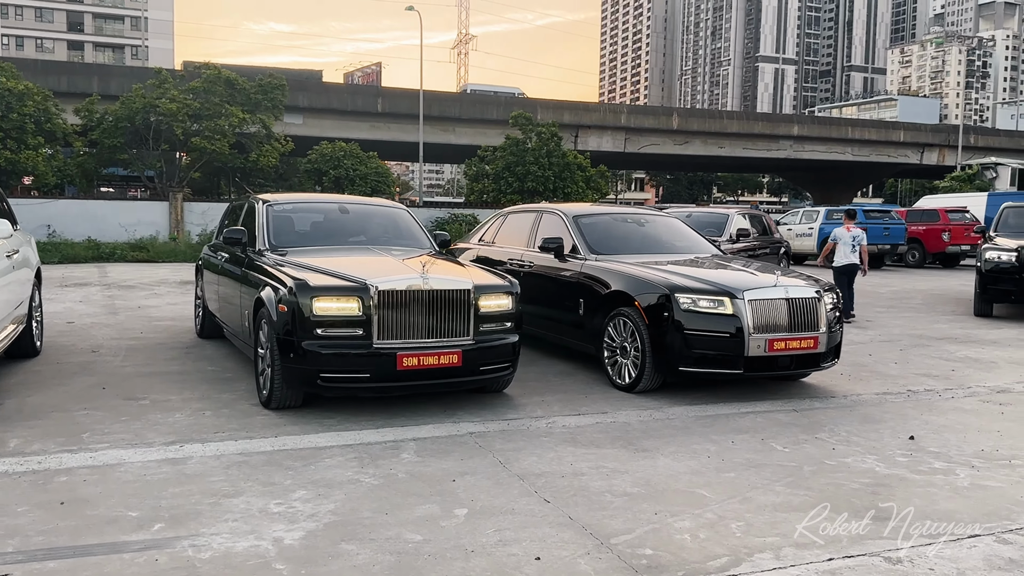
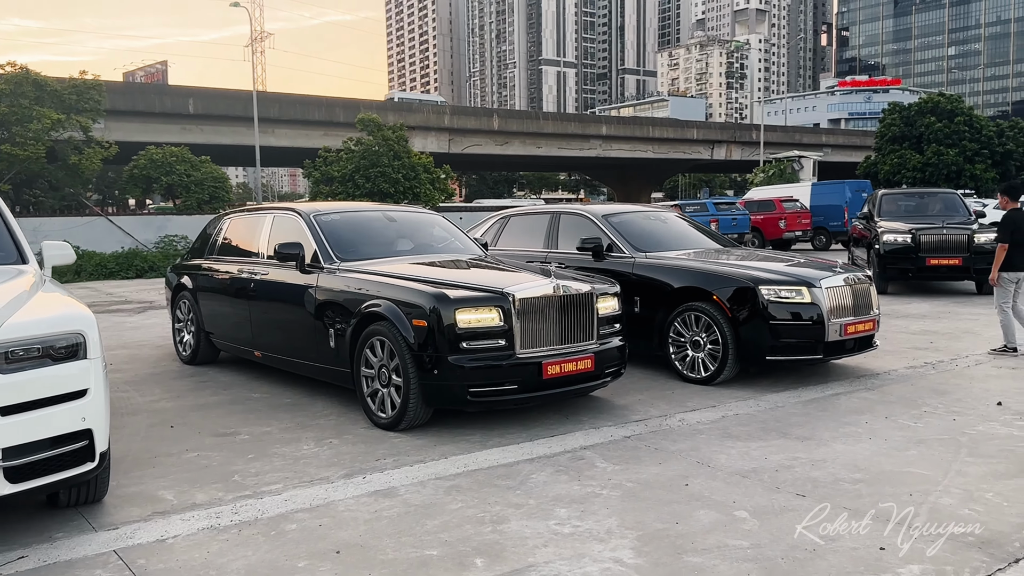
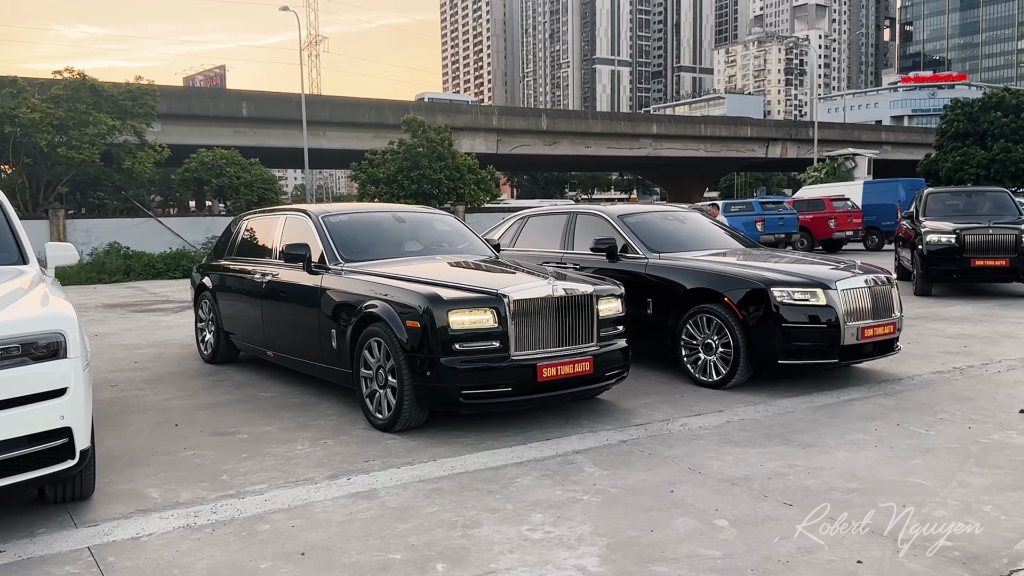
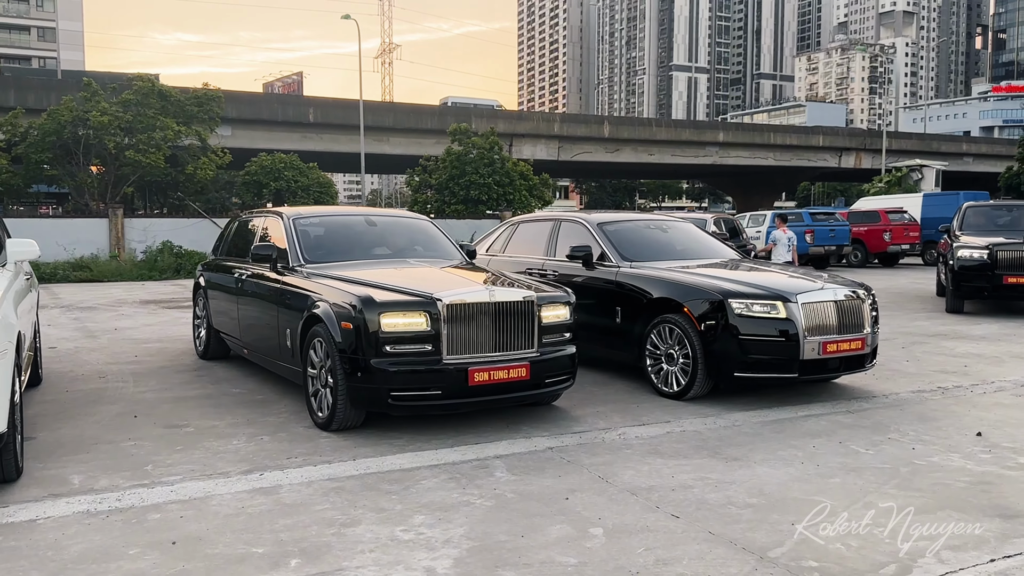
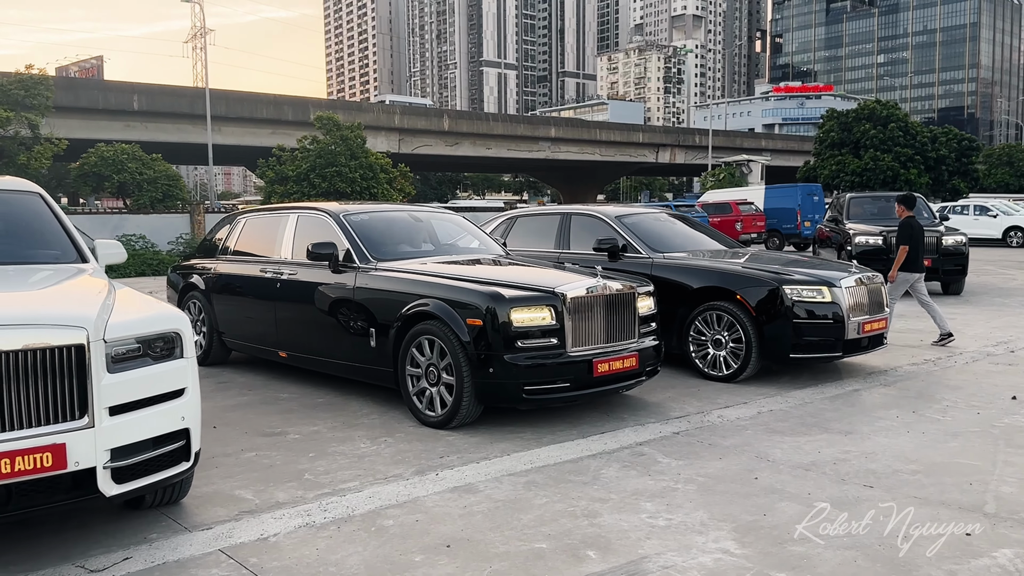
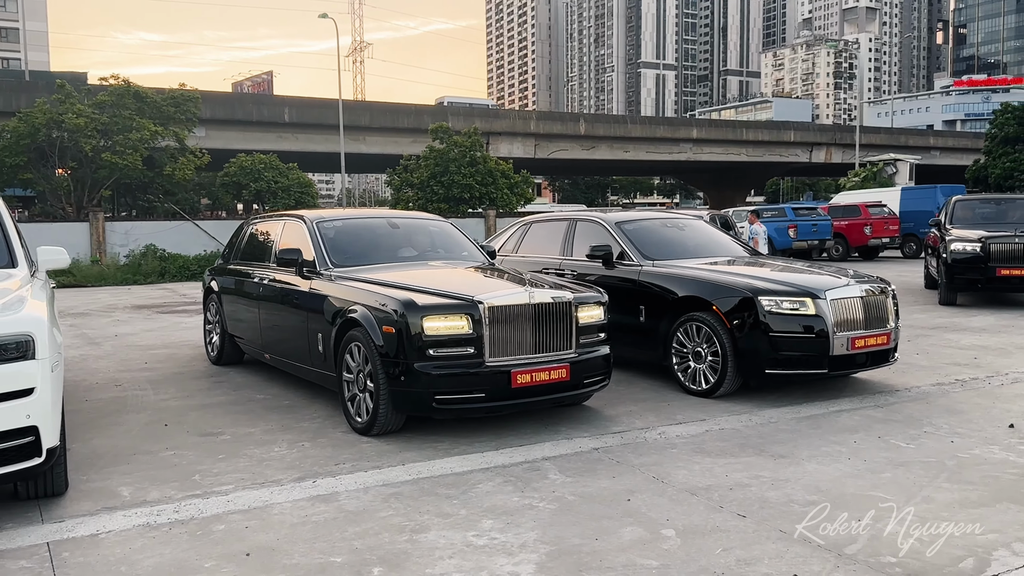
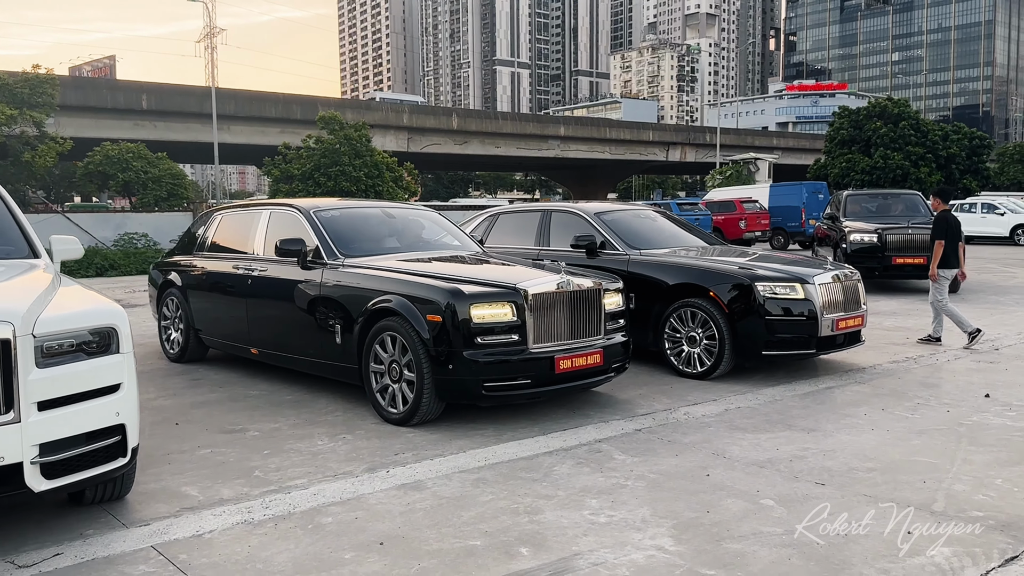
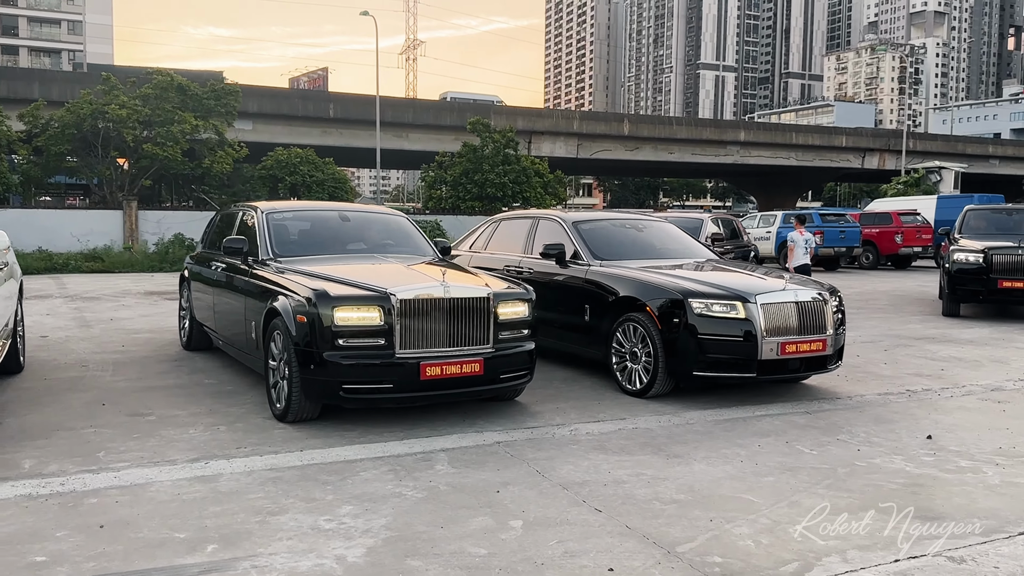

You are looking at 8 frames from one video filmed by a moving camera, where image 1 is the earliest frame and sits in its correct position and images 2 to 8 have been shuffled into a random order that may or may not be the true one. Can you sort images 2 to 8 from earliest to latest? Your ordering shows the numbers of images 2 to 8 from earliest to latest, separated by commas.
8, 4, 6, 3, 2, 7, 5
